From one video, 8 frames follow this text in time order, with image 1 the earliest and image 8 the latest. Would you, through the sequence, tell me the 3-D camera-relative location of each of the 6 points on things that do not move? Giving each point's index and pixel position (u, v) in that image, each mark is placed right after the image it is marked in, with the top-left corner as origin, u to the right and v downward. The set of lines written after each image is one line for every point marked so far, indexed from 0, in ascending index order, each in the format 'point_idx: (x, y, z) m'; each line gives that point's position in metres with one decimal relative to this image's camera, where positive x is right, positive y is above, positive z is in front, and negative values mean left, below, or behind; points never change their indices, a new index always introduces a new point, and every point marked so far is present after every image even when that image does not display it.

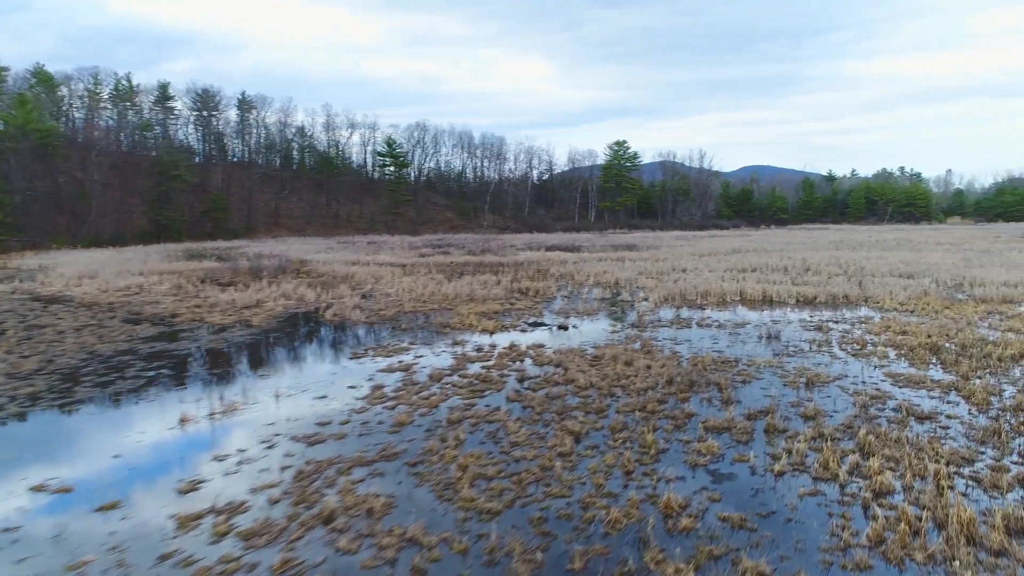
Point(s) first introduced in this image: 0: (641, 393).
0: (+1.2, -1.0, +6.7) m
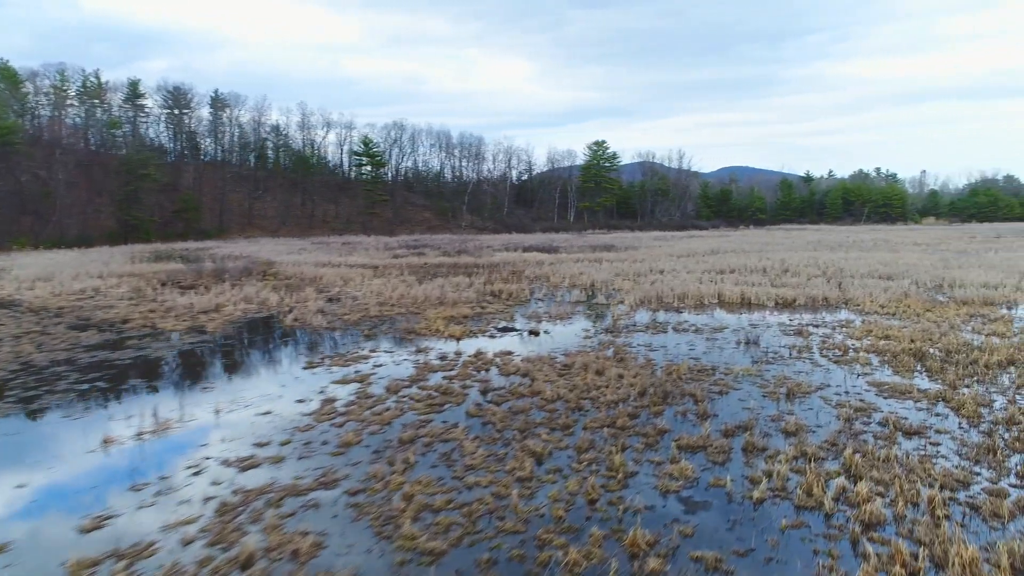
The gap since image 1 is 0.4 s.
0: (+0.9, -1.1, +6.3) m
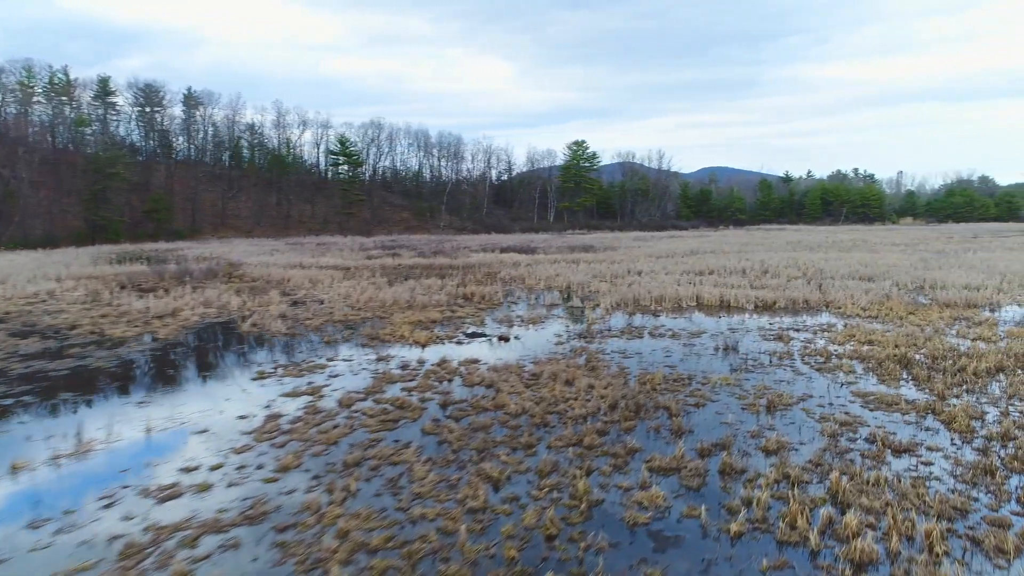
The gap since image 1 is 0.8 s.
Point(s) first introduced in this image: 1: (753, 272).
0: (+0.5, -1.1, +5.8) m
1: (+6.2, +0.4, +18.3) m
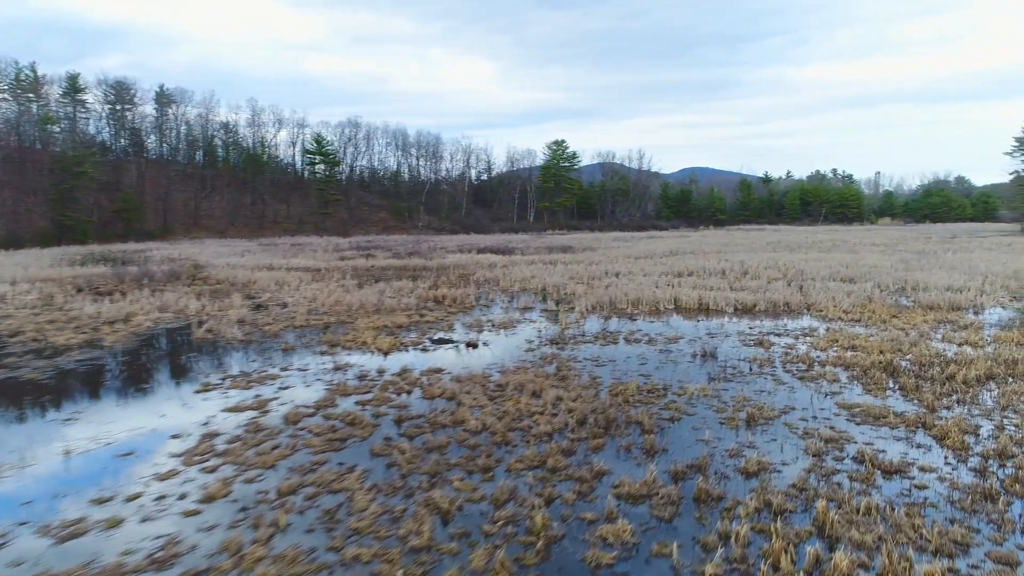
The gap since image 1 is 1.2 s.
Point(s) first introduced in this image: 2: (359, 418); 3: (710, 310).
0: (+0.2, -1.1, +5.3) m
1: (+5.6, +0.4, +17.9) m
2: (-1.3, -1.1, +6.0) m
3: (+3.5, -0.4, +12.5) m
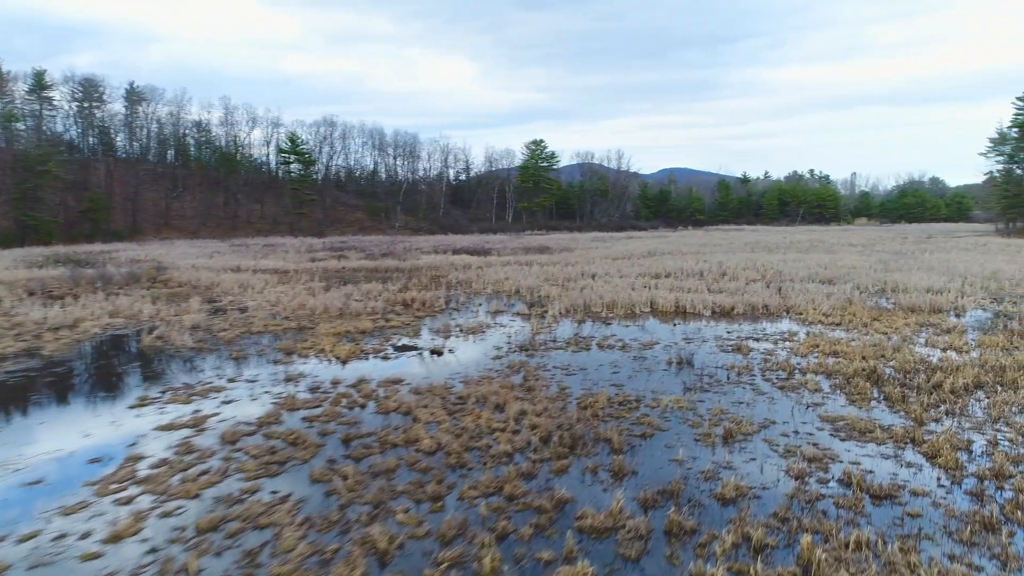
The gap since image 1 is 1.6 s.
0: (-0.1, -1.2, +4.9) m
1: (+4.9, +0.3, +17.6) m
2: (-1.6, -1.1, +5.5) m
3: (+3.0, -0.4, +12.1) m
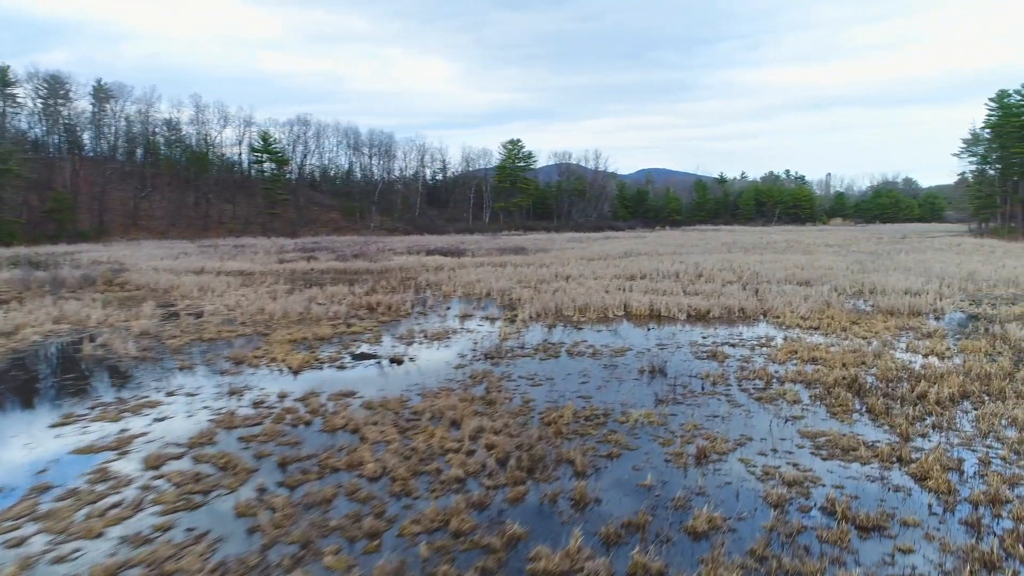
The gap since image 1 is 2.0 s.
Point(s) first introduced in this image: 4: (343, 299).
0: (-0.4, -1.2, +4.4) m
1: (+4.3, +0.3, +17.3) m
2: (-1.9, -1.2, +4.9) m
3: (+2.5, -0.5, +11.7) m
4: (-3.3, -0.2, +13.6) m
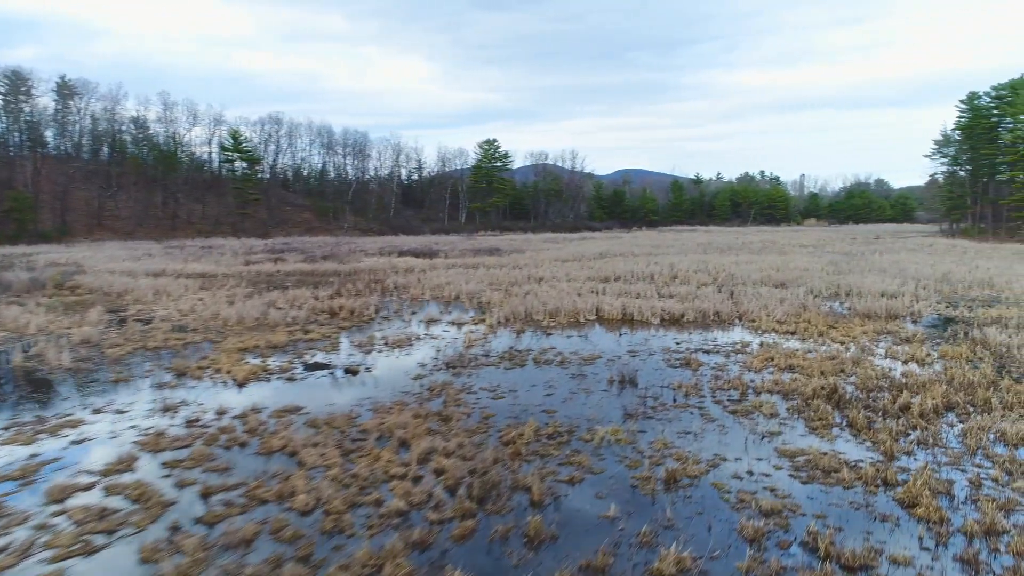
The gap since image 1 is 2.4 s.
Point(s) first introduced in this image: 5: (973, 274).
0: (-0.7, -1.3, +3.9) m
1: (+3.6, +0.2, +16.9) m
2: (-2.2, -1.3, +4.4) m
3: (+2.0, -0.5, +11.3) m
4: (-3.8, -0.3, +13.1) m
5: (+11.0, +0.3, +16.8) m
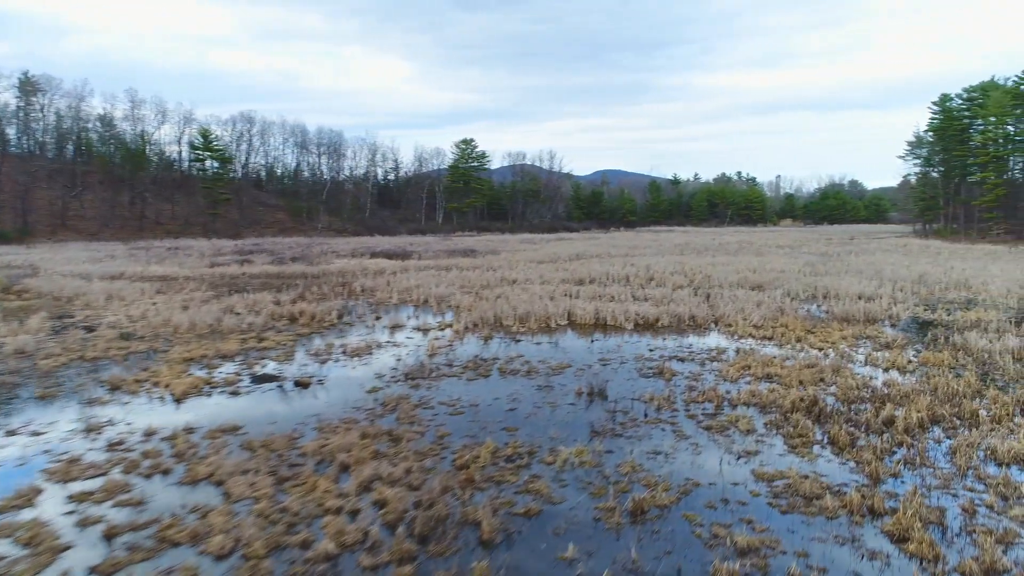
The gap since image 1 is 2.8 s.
0: (-0.9, -1.4, +3.4) m
1: (+2.9, +0.2, +16.5) m
2: (-2.5, -1.3, +3.9) m
3: (+1.5, -0.6, +10.9) m
4: (-4.4, -0.4, +12.5) m
5: (+10.3, +0.3, +16.7) m
